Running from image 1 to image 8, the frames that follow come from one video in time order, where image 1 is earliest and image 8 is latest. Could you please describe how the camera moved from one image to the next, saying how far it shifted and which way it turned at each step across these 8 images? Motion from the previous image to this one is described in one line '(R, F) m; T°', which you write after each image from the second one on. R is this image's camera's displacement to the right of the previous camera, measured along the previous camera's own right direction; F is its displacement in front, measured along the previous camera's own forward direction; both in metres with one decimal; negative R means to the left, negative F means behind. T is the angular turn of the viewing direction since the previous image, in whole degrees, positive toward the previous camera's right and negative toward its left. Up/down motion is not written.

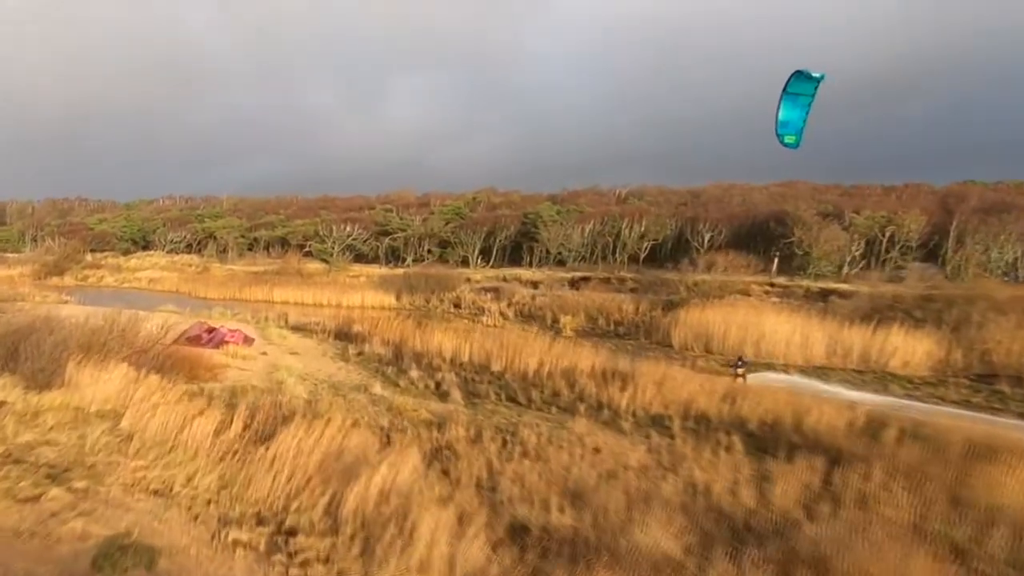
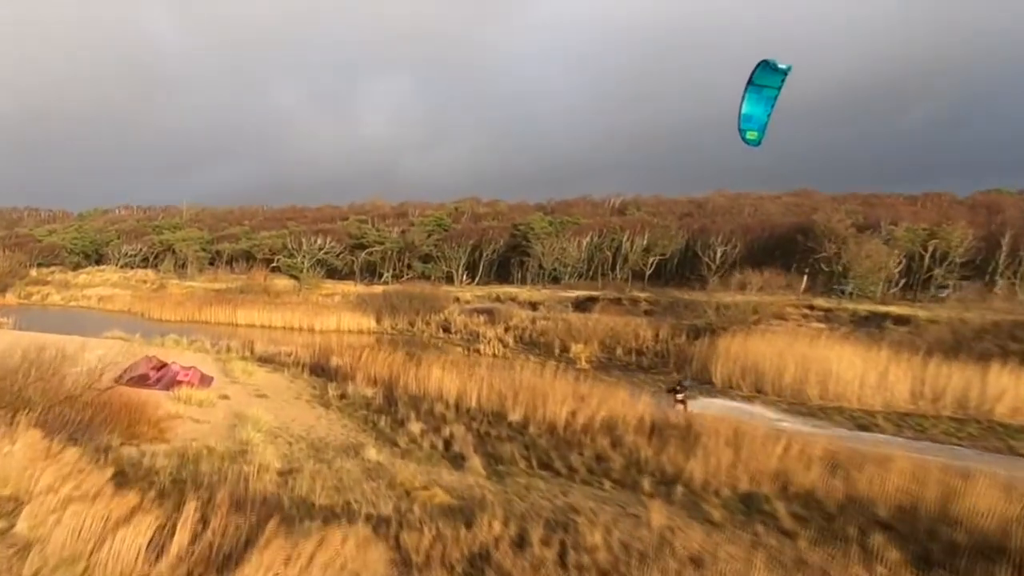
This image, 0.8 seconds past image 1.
(-0.6, +3.2) m; +2°
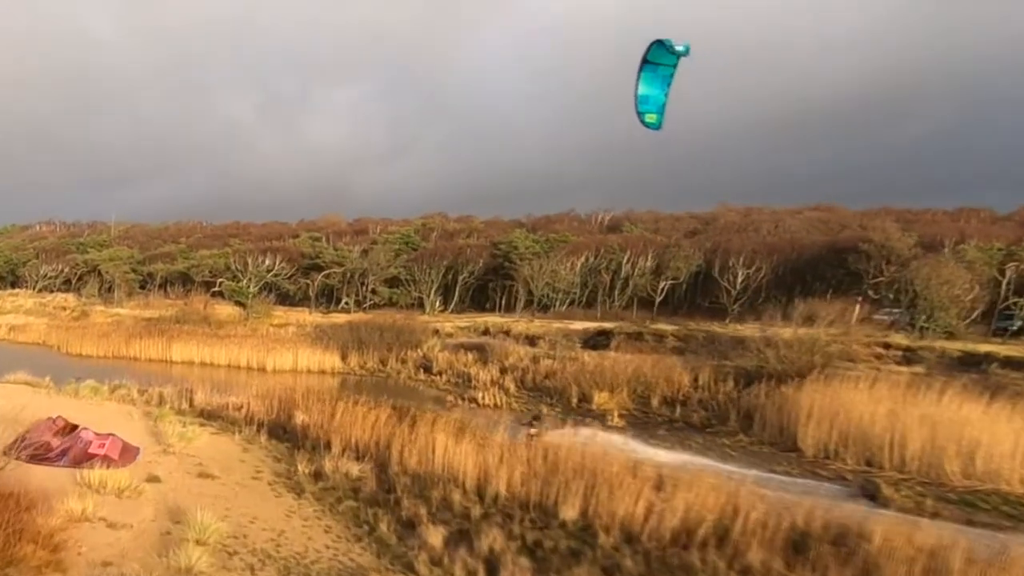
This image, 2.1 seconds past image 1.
(-0.8, +4.0) m; +3°
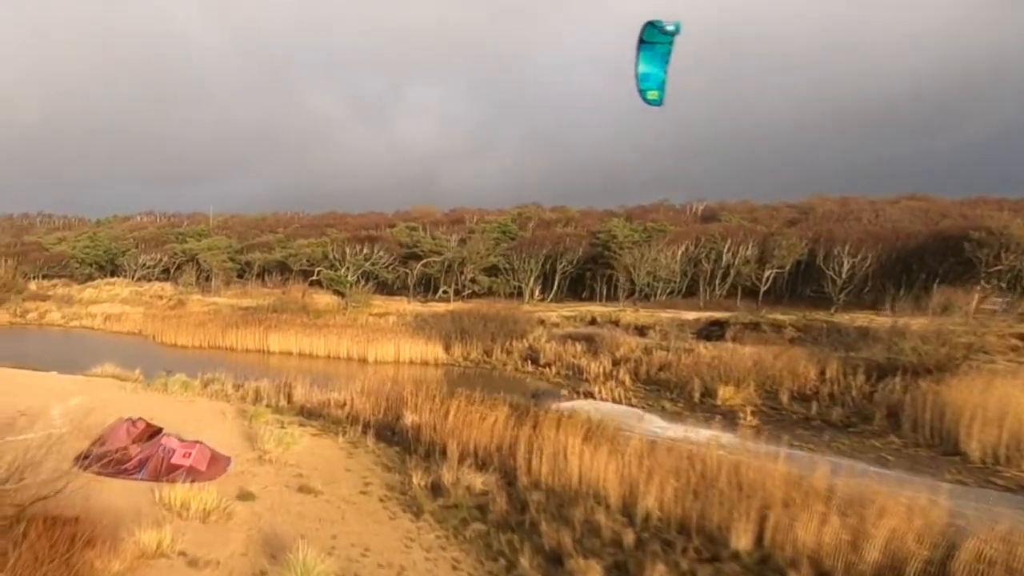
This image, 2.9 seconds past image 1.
(-0.4, +1.6) m; -4°
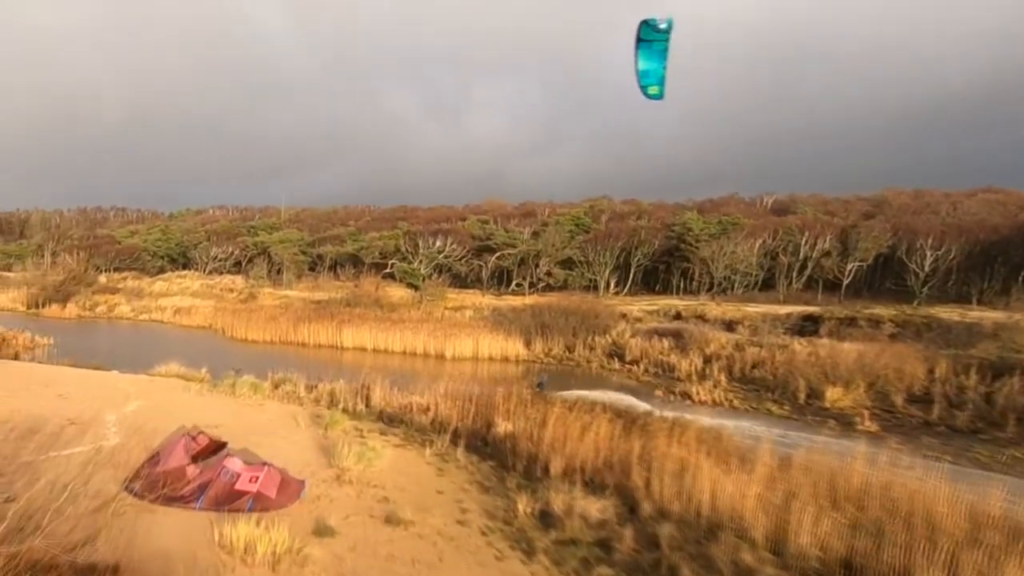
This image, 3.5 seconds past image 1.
(-0.3, +1.5) m; -3°
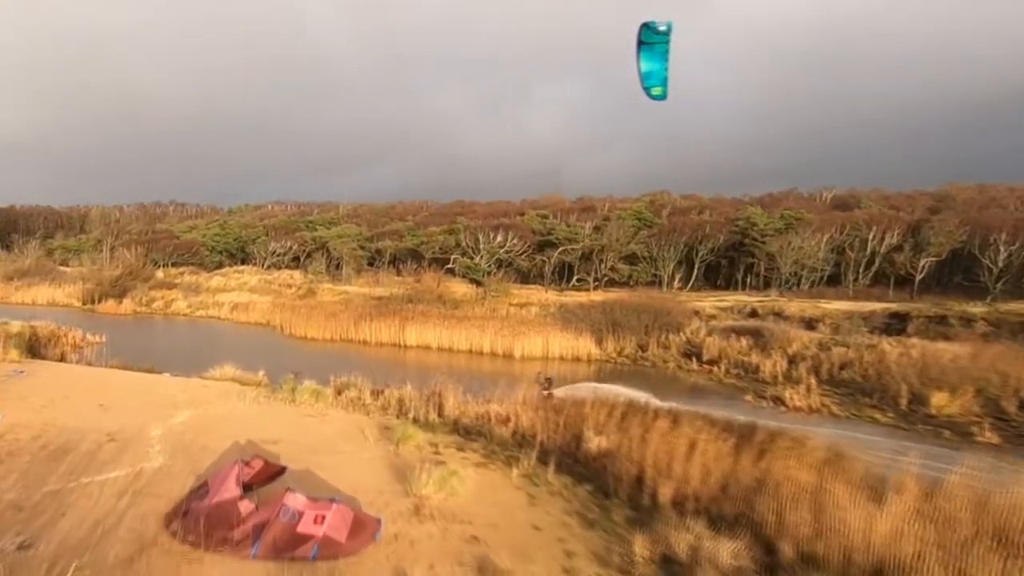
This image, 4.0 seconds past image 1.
(-0.3, +1.4) m; -2°
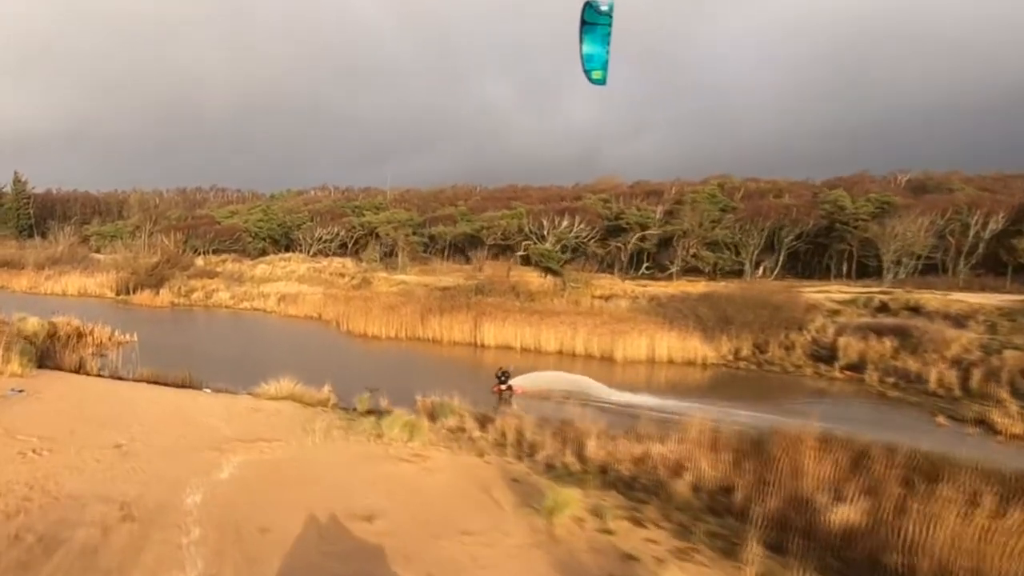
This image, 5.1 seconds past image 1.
(-1.1, +4.1) m; -2°
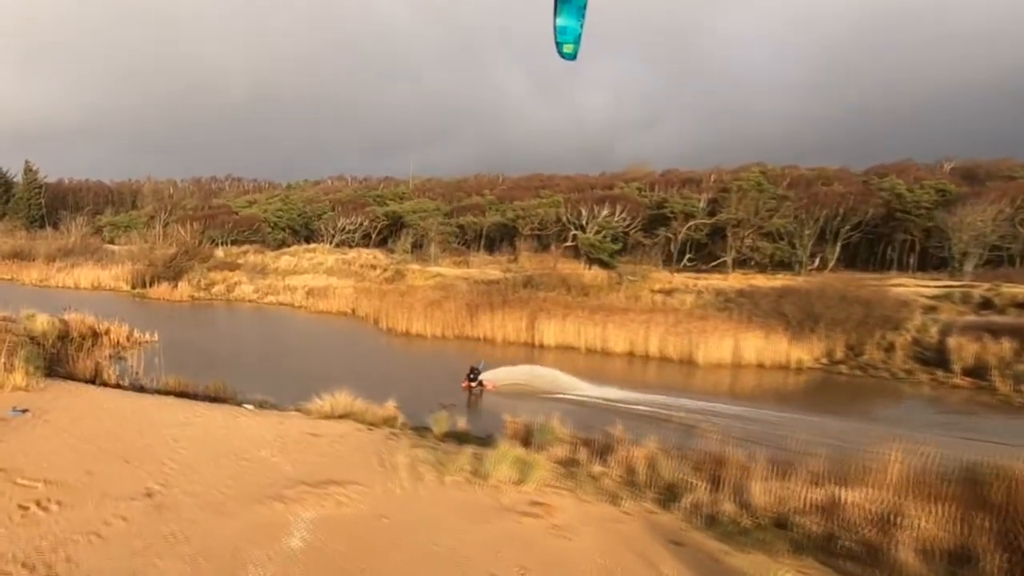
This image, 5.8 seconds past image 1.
(-0.9, +2.6) m; 0°
